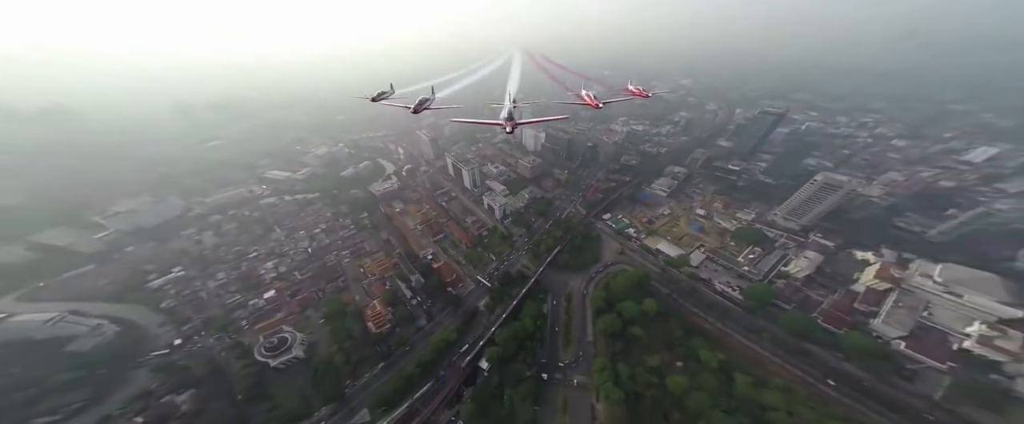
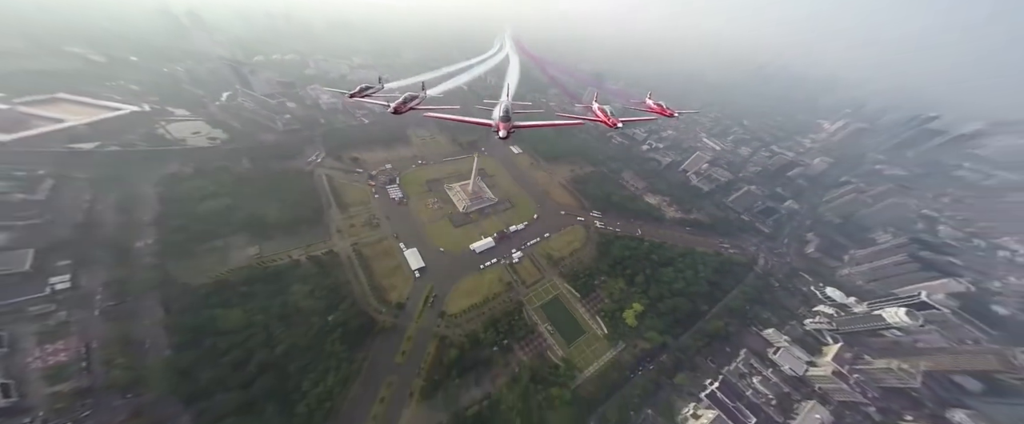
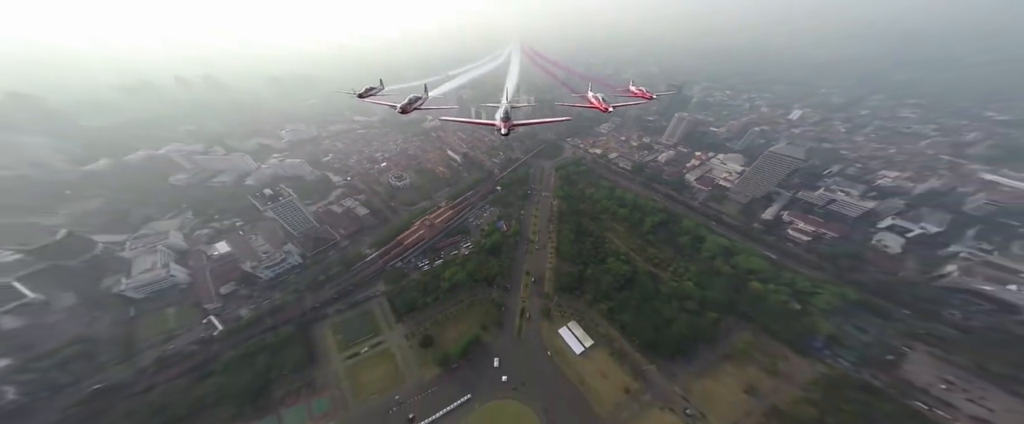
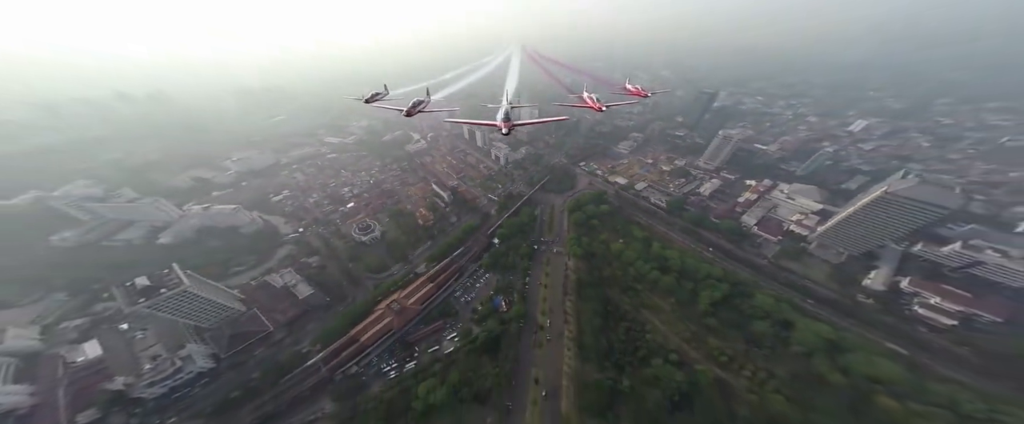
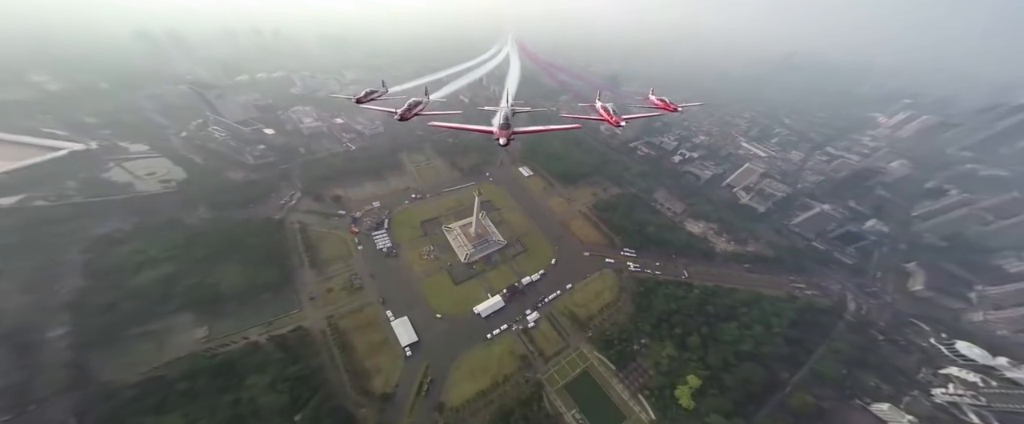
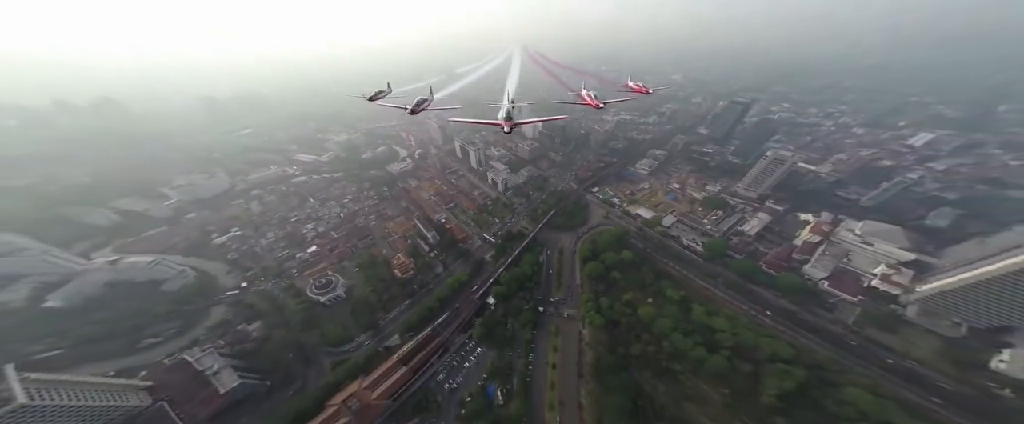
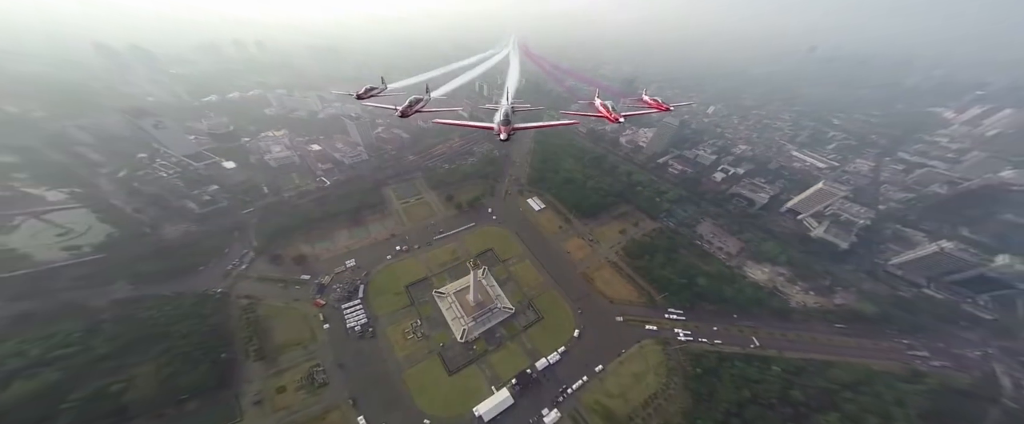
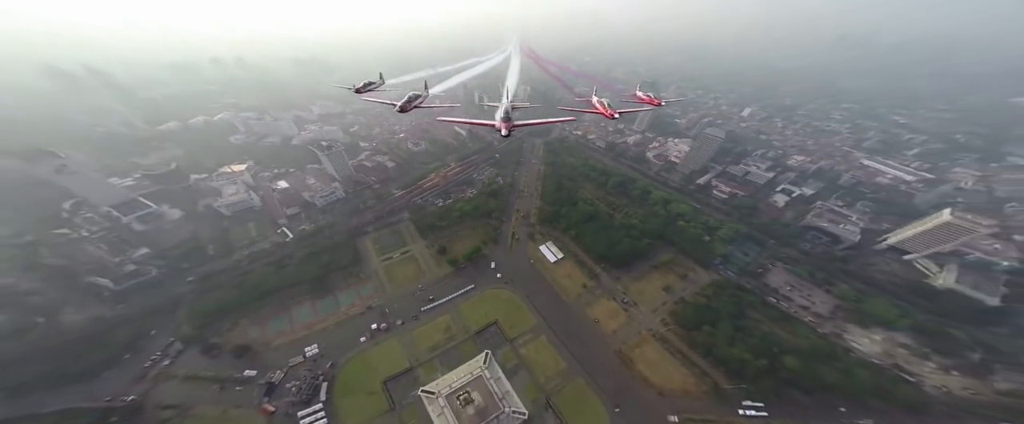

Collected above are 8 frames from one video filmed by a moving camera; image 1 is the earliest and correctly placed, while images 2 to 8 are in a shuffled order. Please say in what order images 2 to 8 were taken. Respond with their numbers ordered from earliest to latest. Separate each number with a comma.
6, 4, 3, 8, 7, 5, 2
